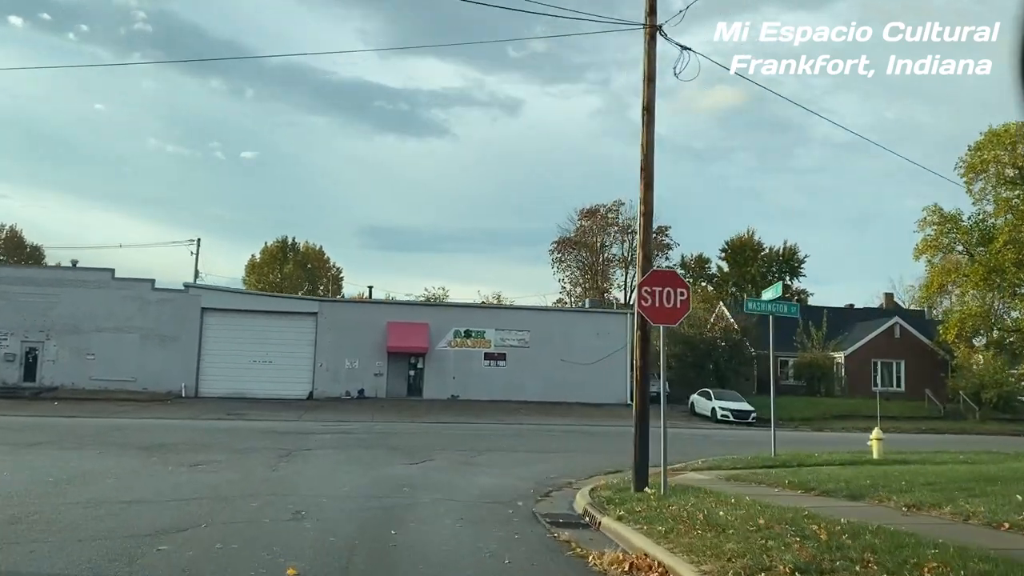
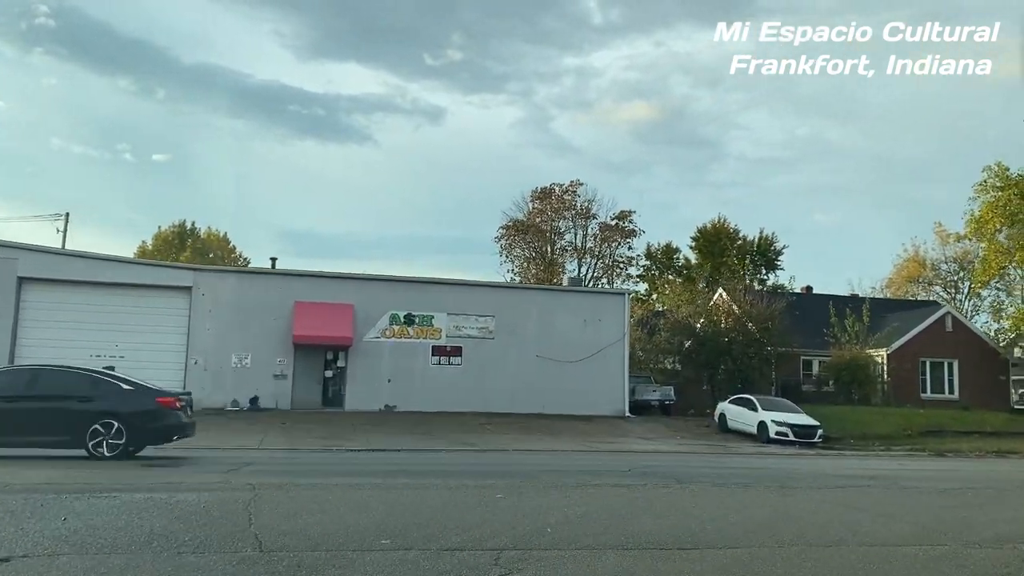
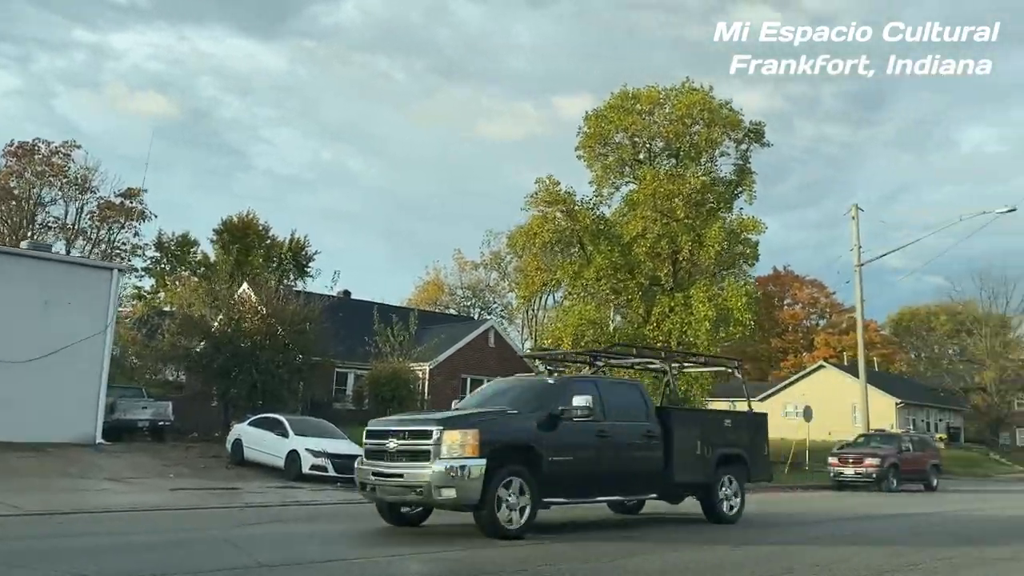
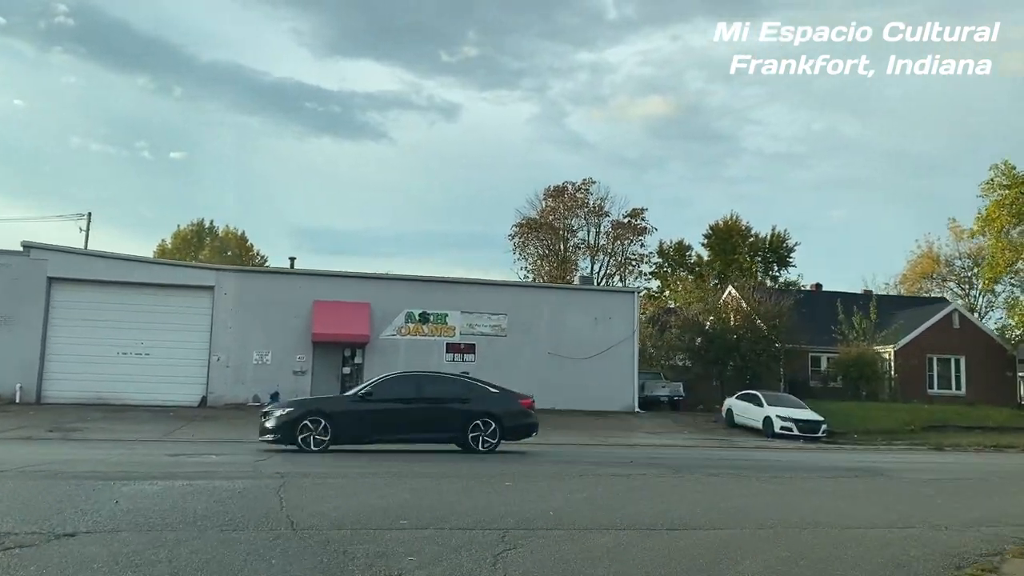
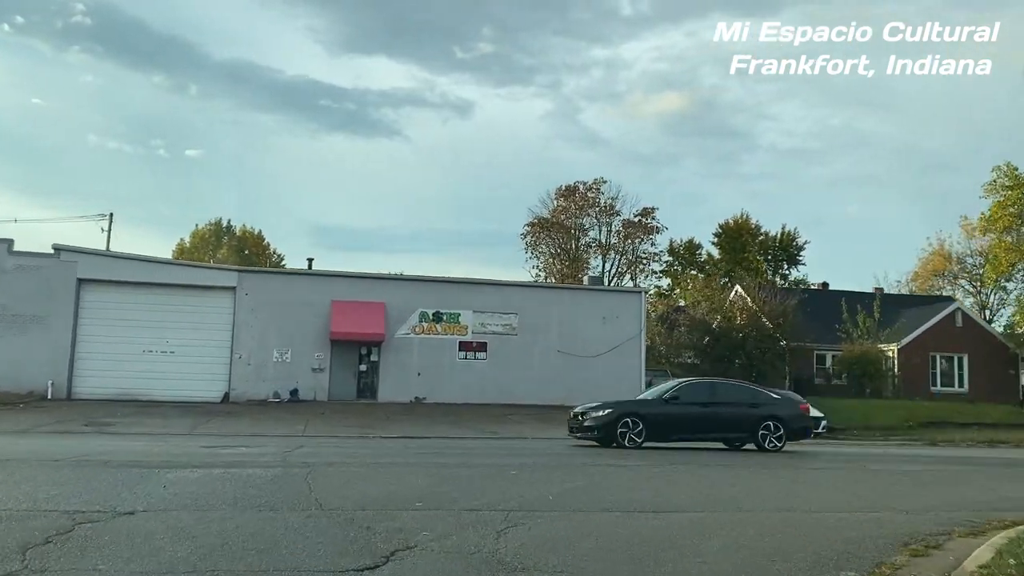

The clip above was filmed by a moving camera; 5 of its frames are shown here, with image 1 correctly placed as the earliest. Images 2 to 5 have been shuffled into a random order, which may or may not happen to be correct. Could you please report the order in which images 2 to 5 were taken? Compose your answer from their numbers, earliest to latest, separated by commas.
5, 4, 2, 3
